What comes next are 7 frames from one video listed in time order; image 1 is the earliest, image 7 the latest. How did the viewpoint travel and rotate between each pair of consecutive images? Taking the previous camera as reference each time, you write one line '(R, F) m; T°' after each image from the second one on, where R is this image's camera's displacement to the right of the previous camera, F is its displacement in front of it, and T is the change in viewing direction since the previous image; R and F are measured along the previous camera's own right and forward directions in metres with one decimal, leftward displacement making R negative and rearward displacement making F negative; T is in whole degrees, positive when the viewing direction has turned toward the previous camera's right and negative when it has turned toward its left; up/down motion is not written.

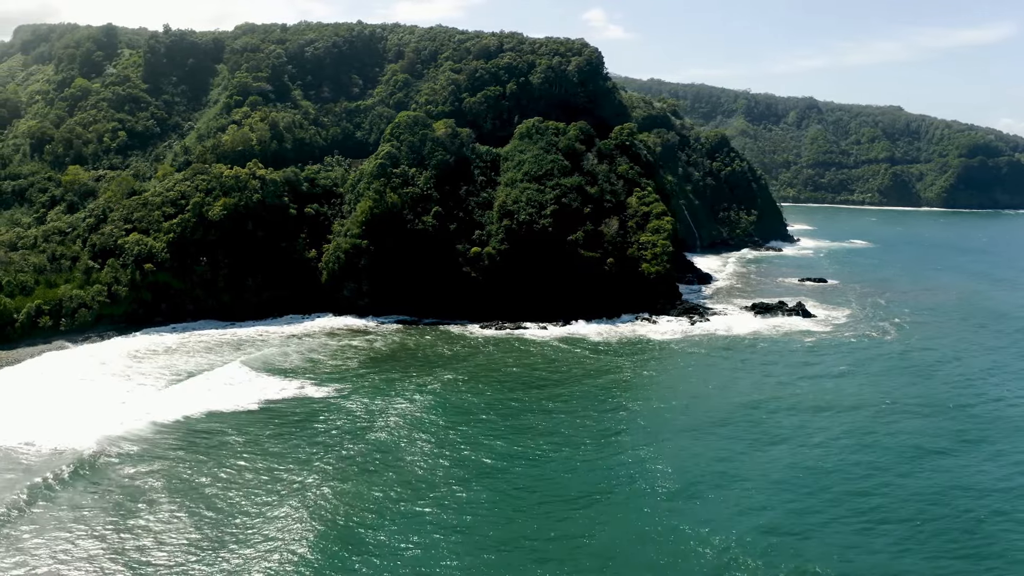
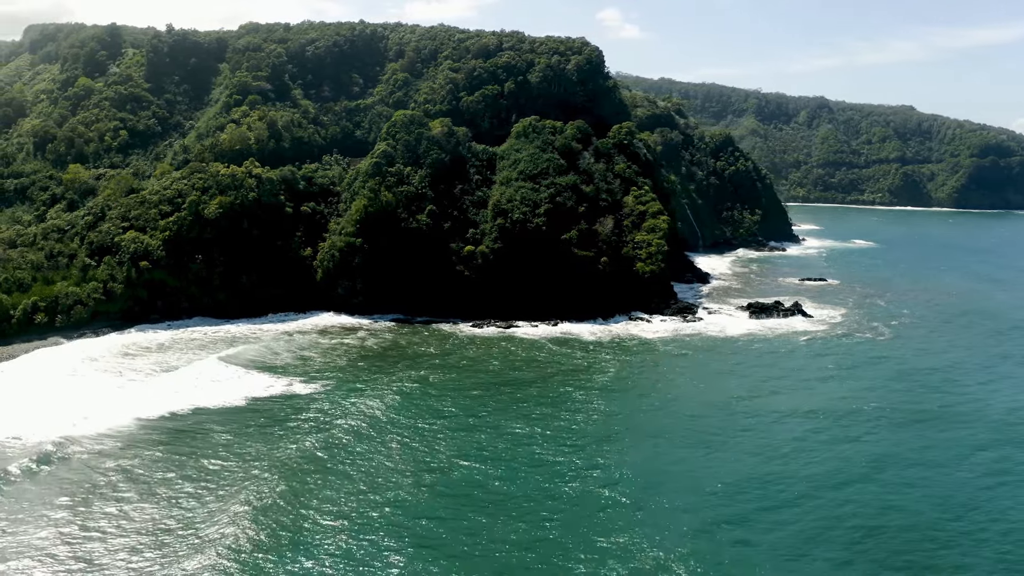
(+1.4, 0.0) m; -1°
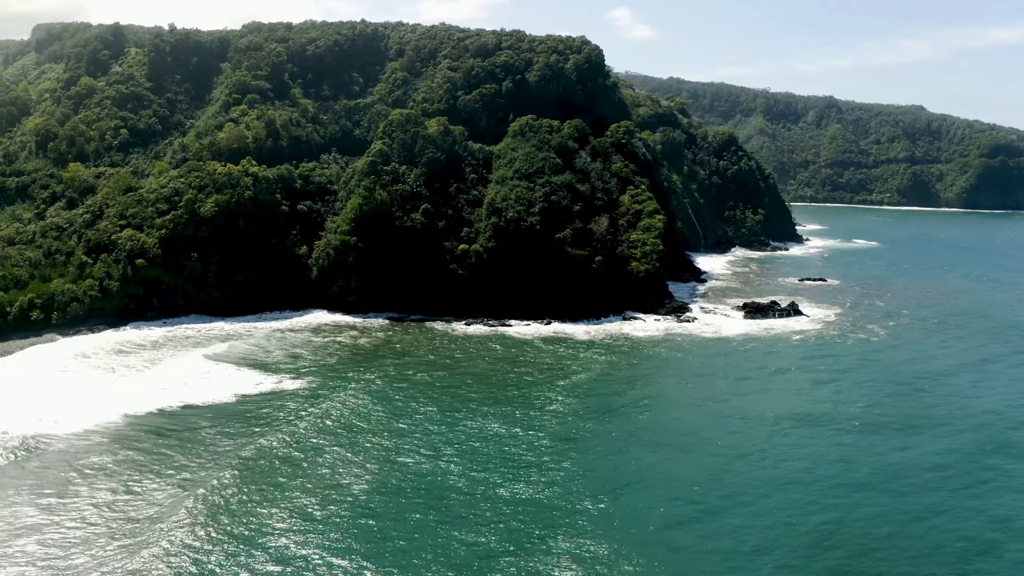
(+1.2, 0.0) m; -1°
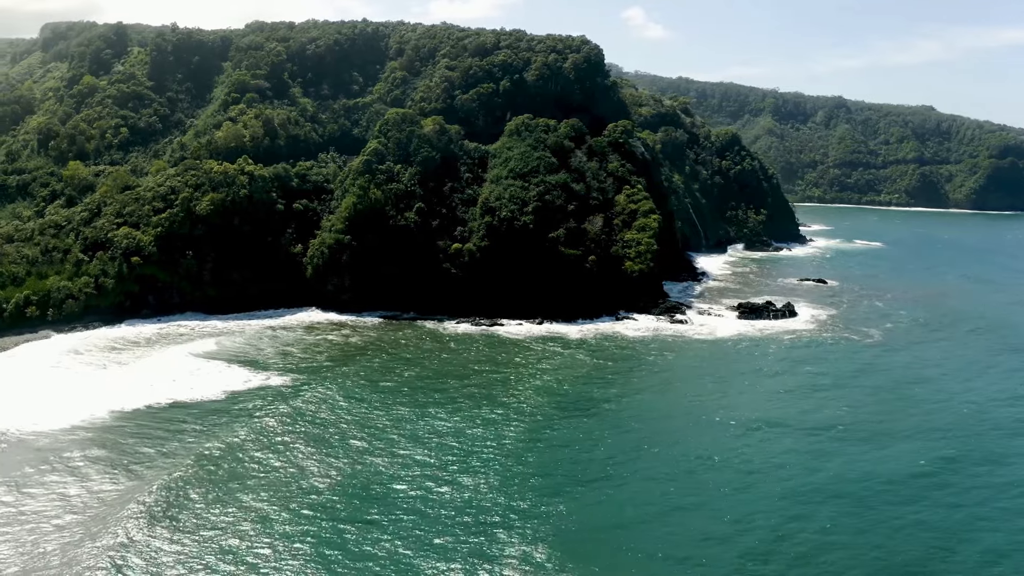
(+1.3, 0.0) m; -1°
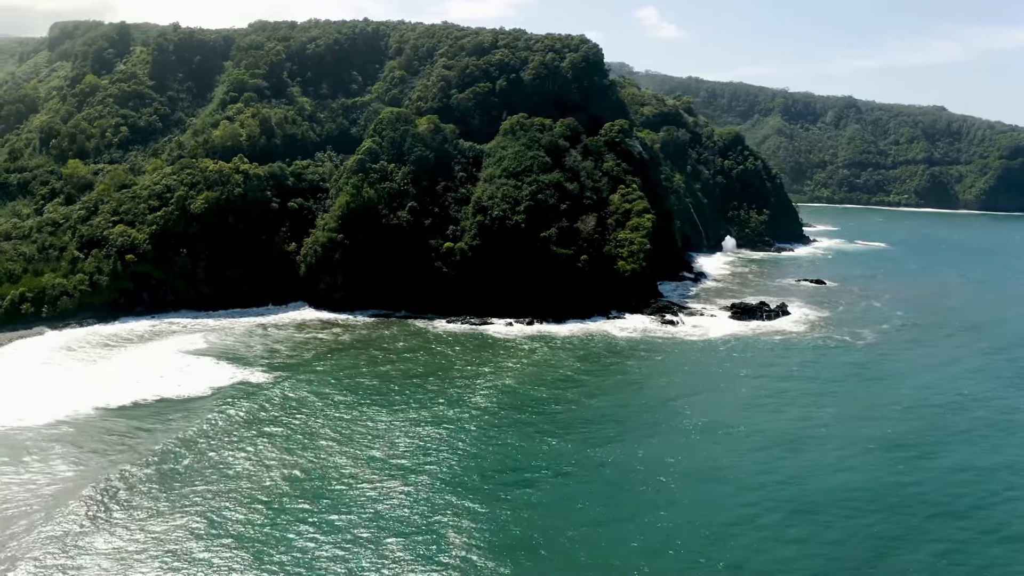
(+1.5, 0.0) m; -1°
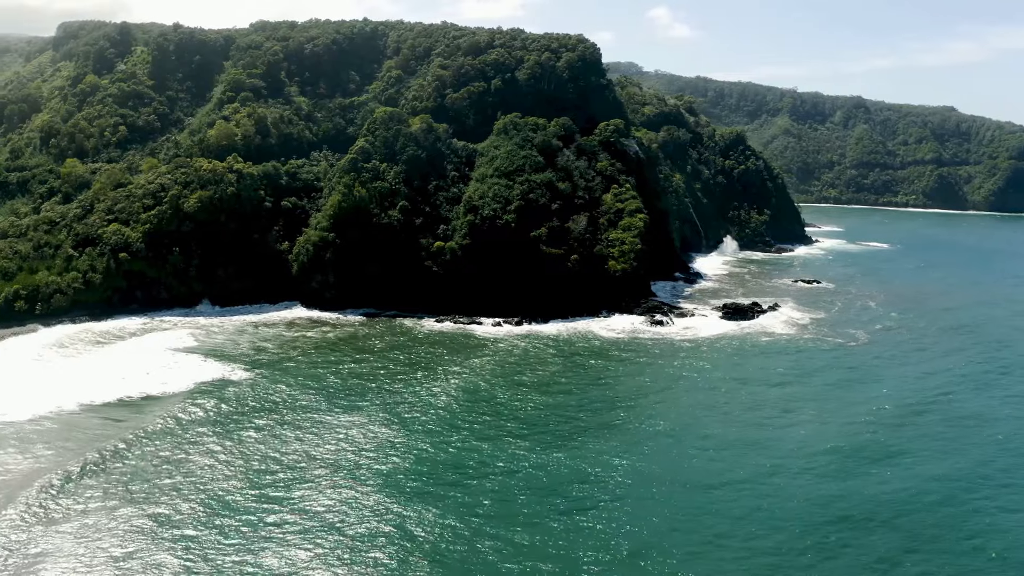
(+1.5, -0.1) m; -1°
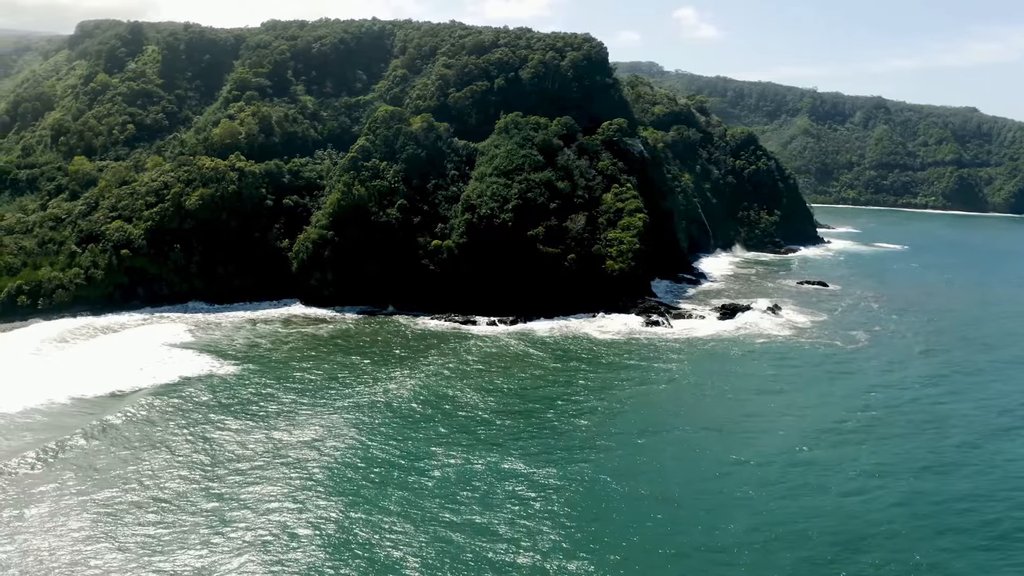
(+1.7, +0.1) m; -1°
